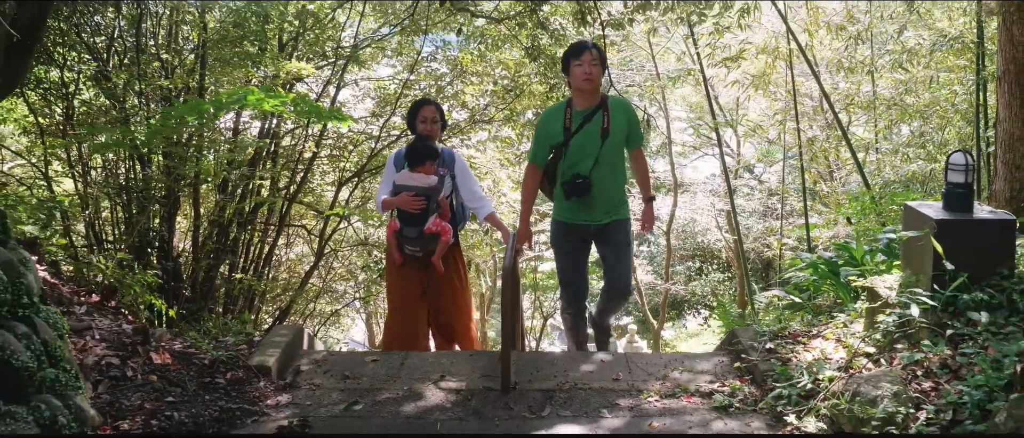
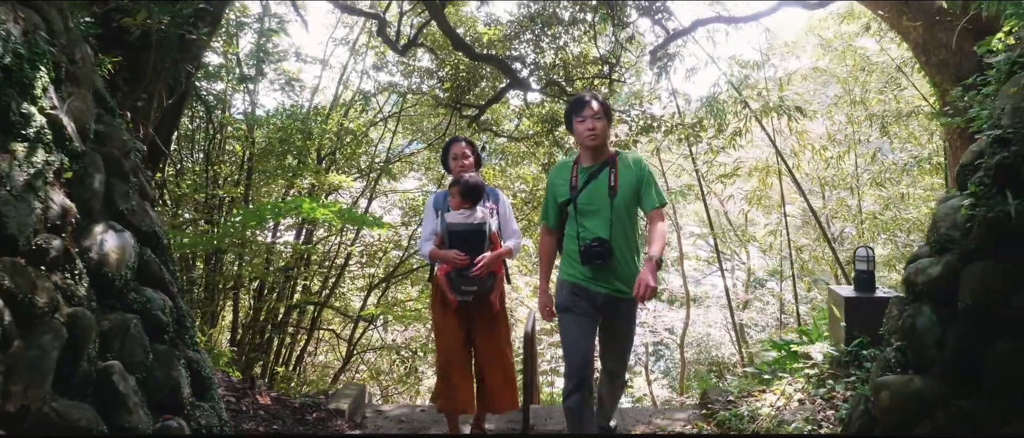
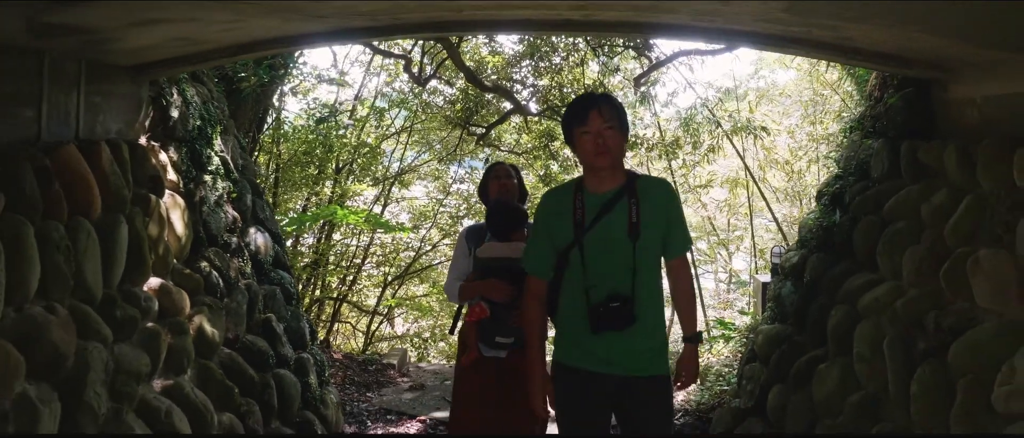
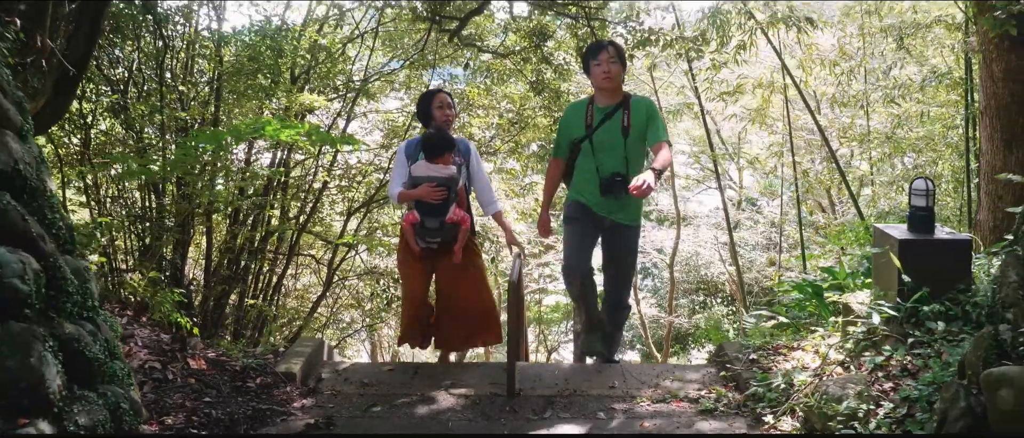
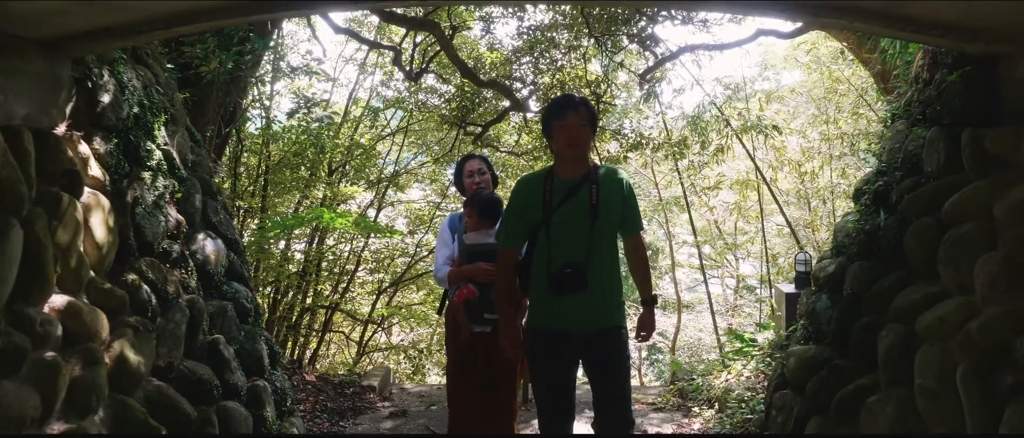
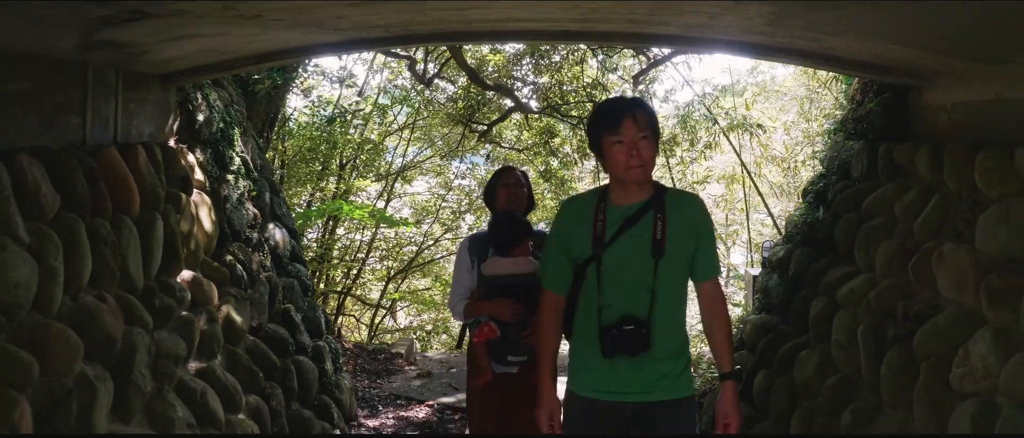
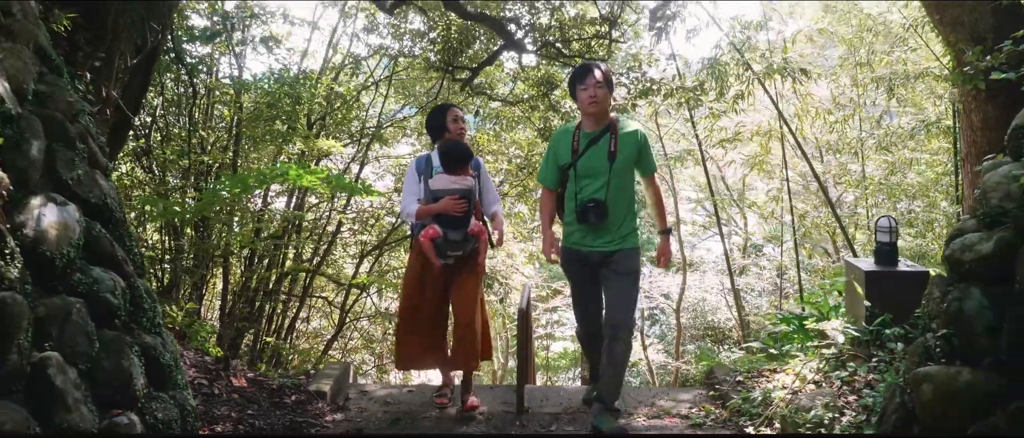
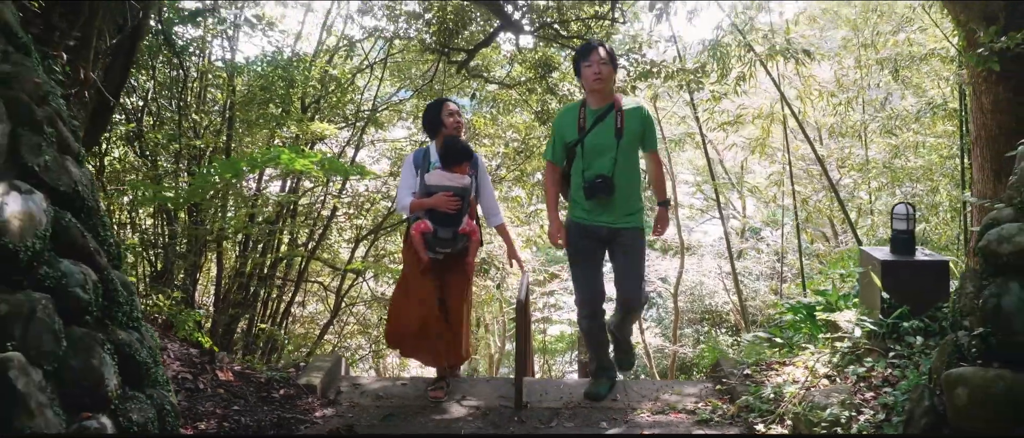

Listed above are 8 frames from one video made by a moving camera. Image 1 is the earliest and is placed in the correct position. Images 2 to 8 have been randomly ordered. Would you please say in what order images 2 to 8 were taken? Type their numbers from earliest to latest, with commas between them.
4, 8, 7, 2, 5, 3, 6
